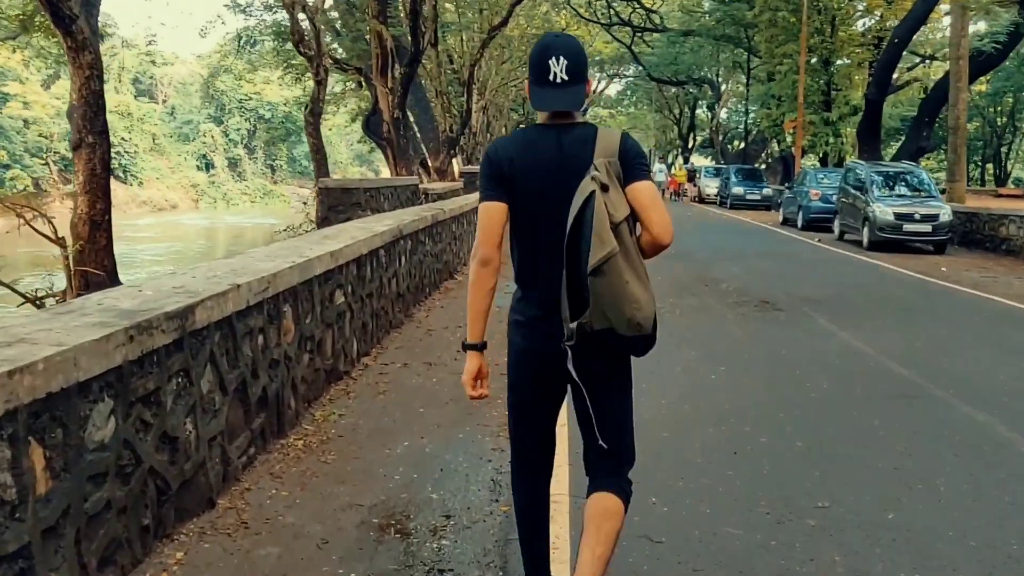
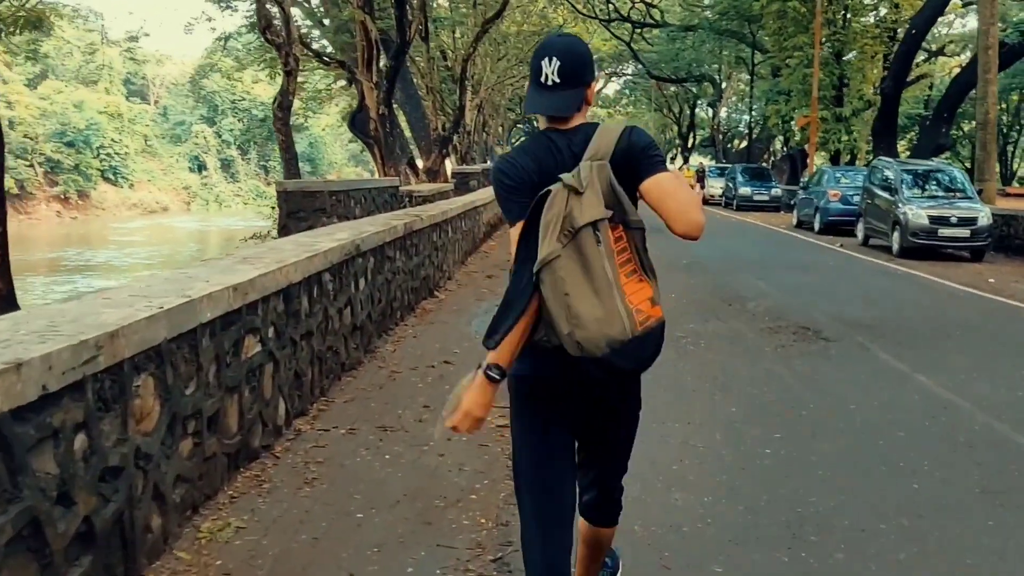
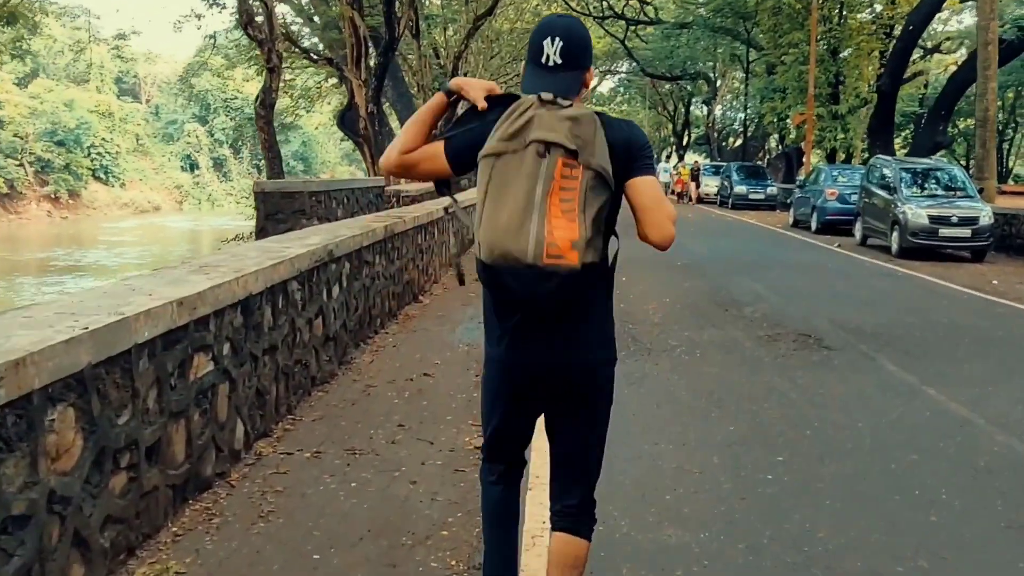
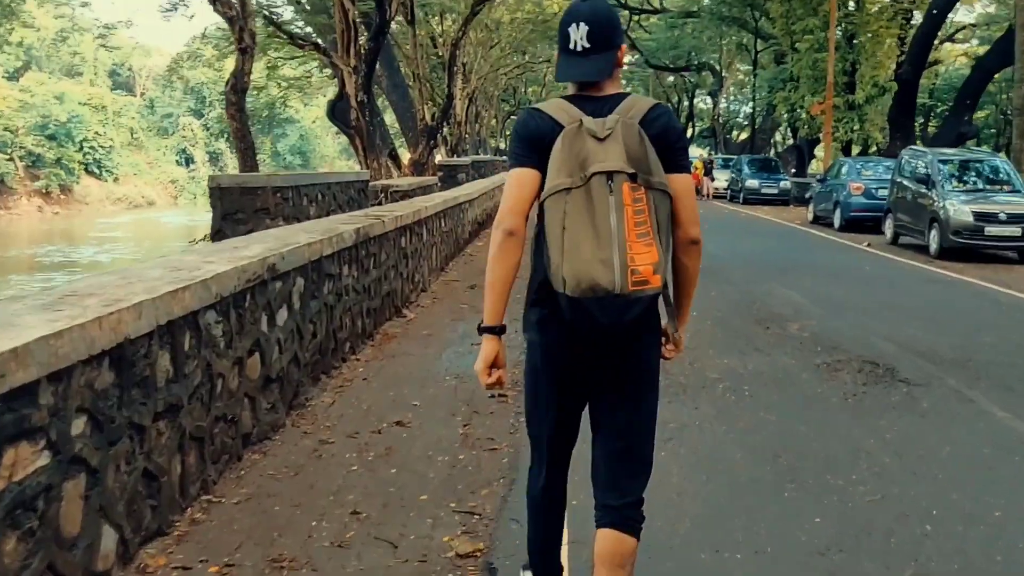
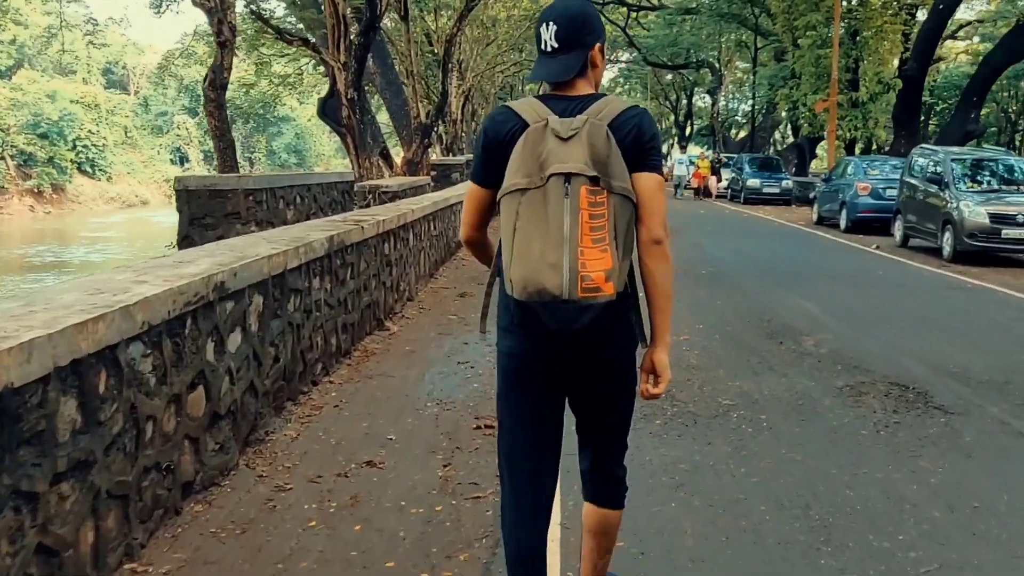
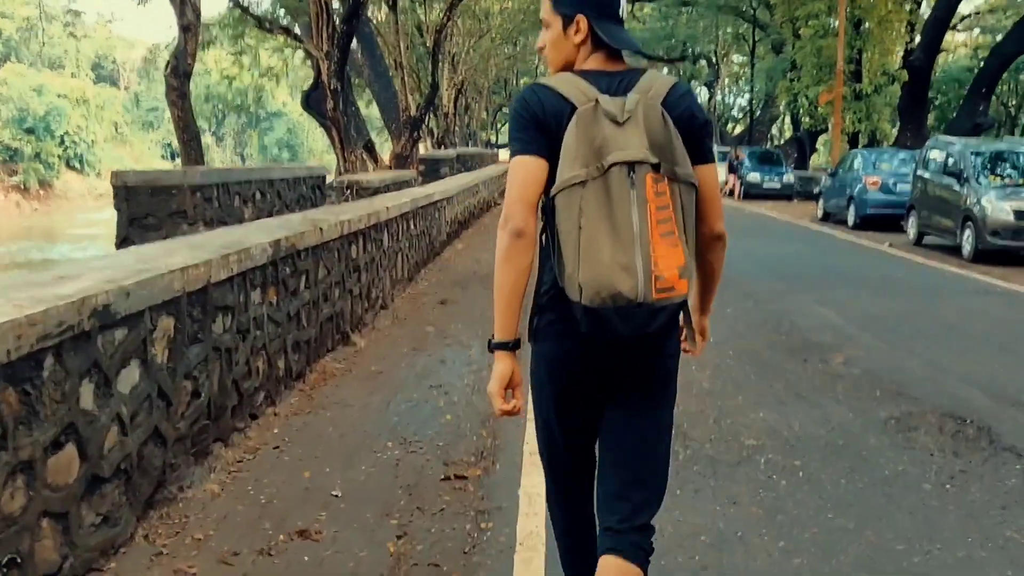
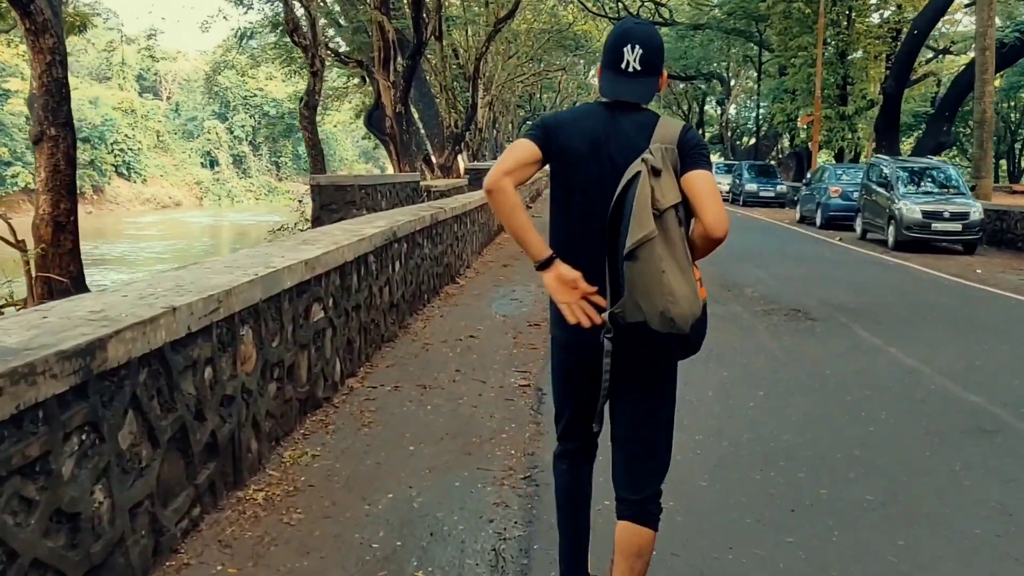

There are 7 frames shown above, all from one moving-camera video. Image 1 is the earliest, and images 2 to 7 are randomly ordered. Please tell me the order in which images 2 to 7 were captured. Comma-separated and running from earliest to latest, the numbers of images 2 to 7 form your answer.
7, 2, 3, 4, 5, 6
